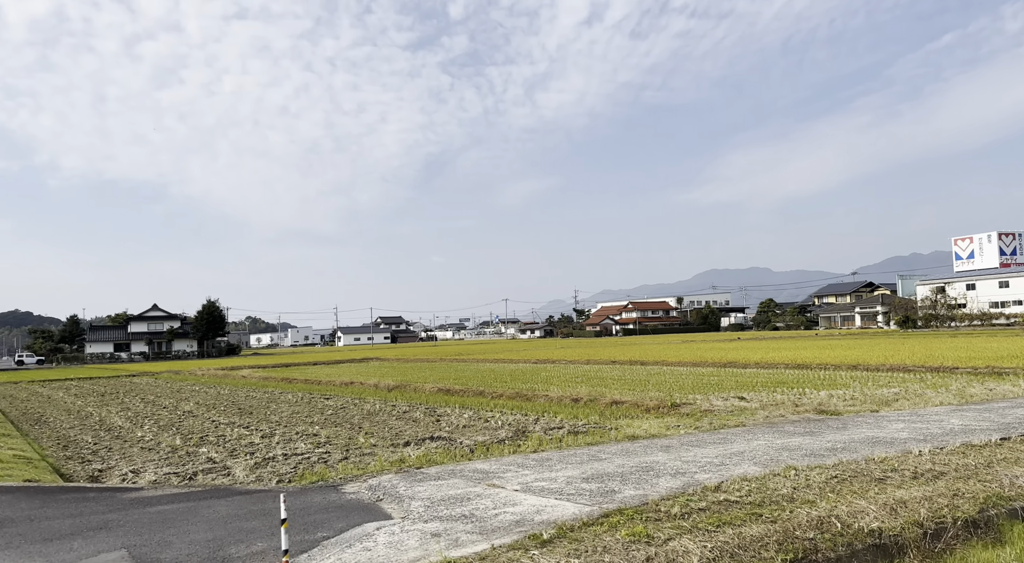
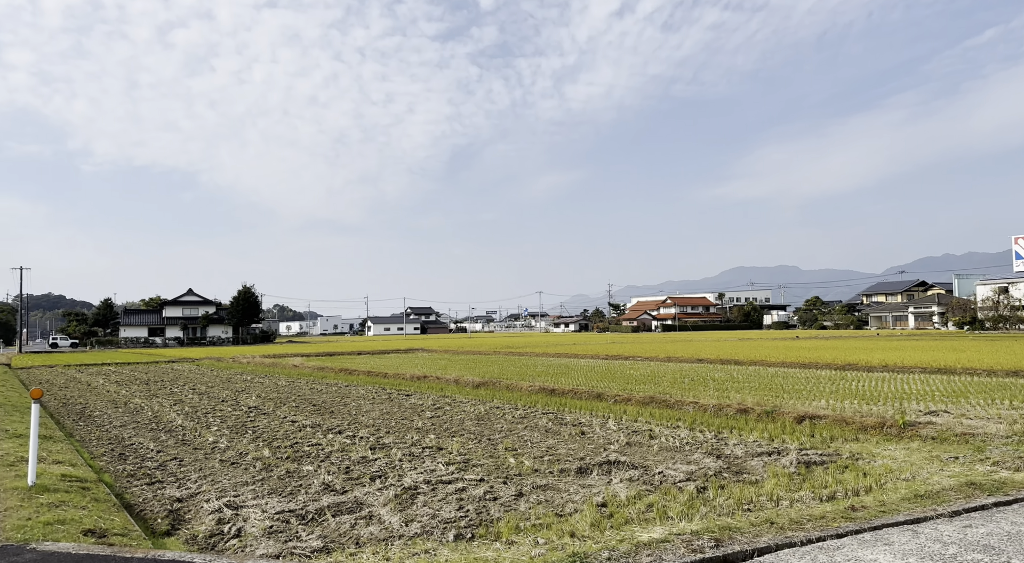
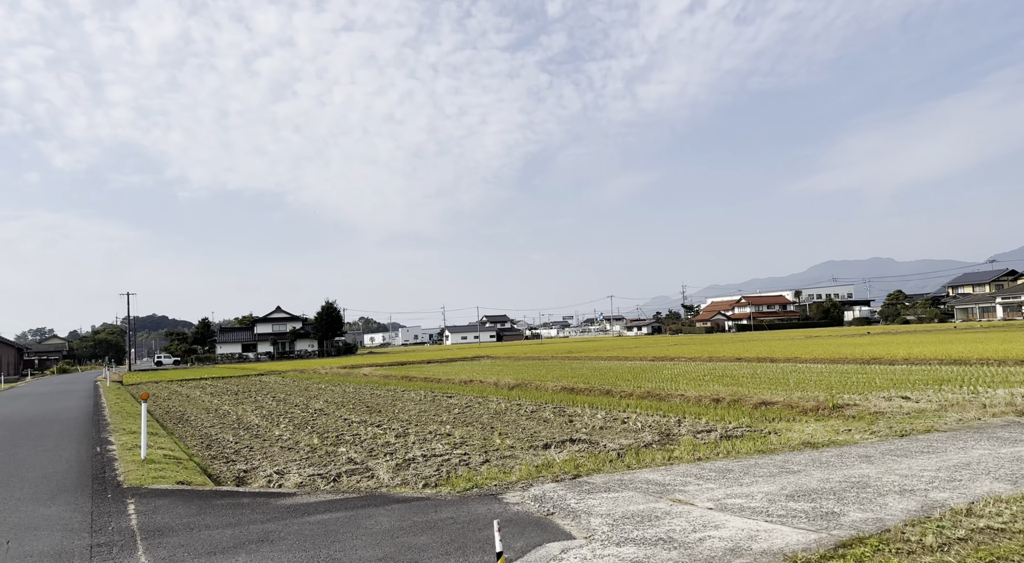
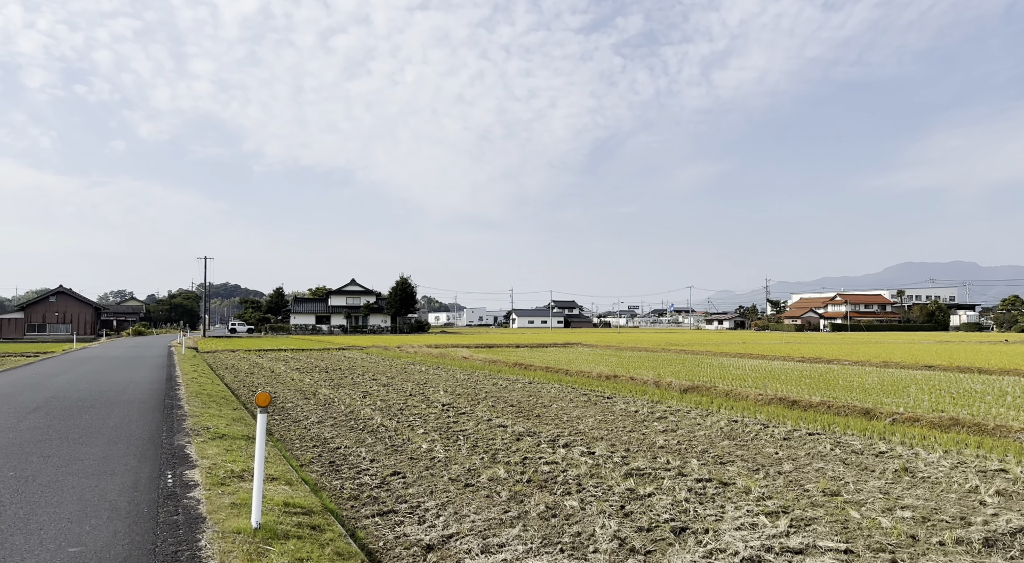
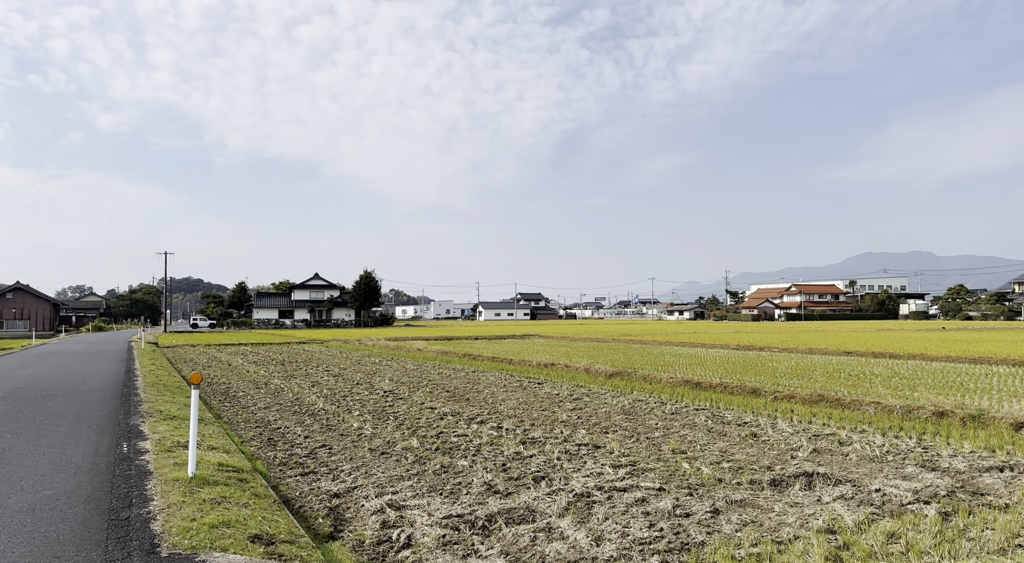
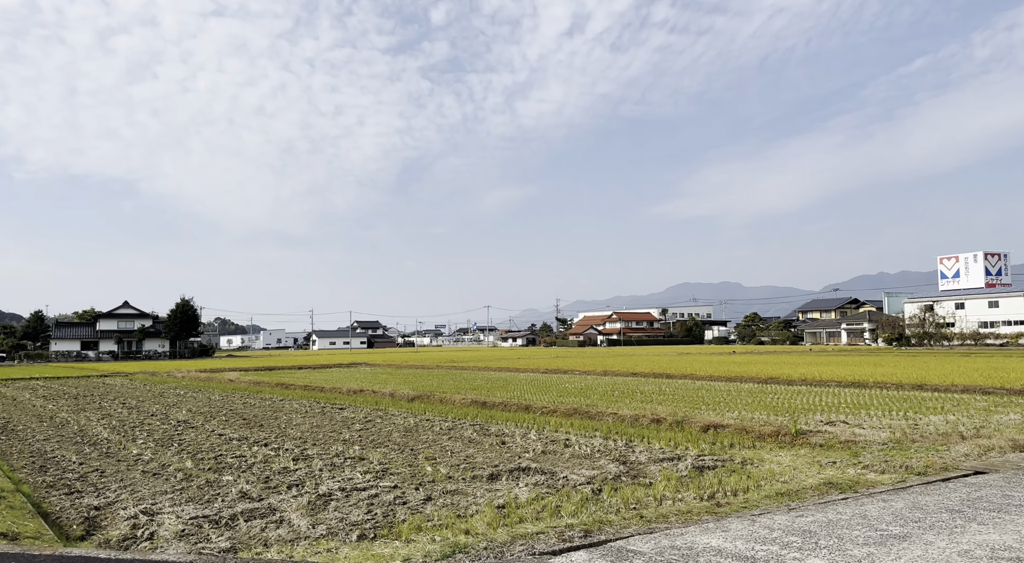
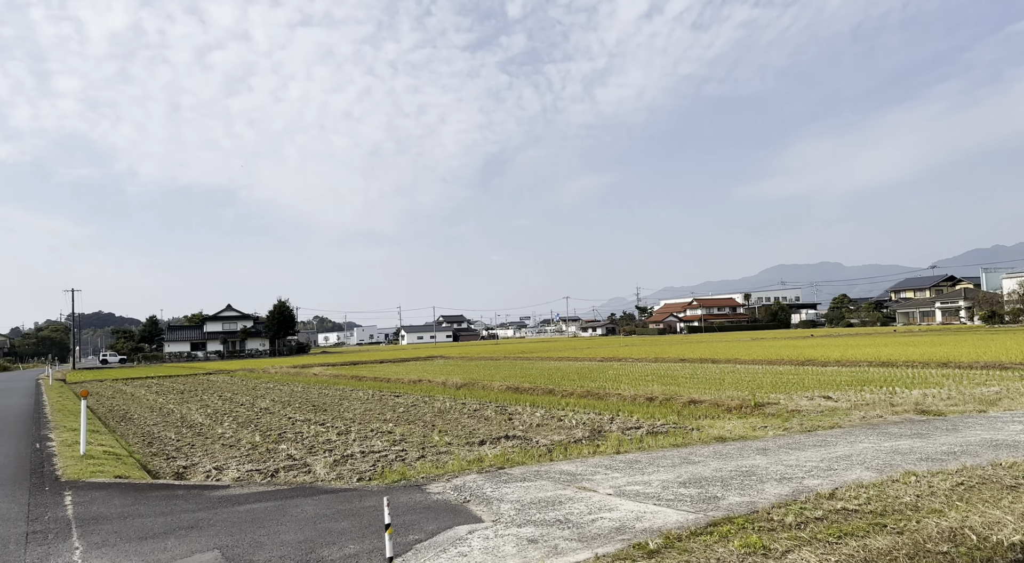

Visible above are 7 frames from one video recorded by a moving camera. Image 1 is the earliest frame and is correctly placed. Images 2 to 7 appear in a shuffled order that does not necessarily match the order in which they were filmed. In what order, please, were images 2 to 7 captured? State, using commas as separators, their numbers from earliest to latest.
7, 3, 6, 2, 5, 4
